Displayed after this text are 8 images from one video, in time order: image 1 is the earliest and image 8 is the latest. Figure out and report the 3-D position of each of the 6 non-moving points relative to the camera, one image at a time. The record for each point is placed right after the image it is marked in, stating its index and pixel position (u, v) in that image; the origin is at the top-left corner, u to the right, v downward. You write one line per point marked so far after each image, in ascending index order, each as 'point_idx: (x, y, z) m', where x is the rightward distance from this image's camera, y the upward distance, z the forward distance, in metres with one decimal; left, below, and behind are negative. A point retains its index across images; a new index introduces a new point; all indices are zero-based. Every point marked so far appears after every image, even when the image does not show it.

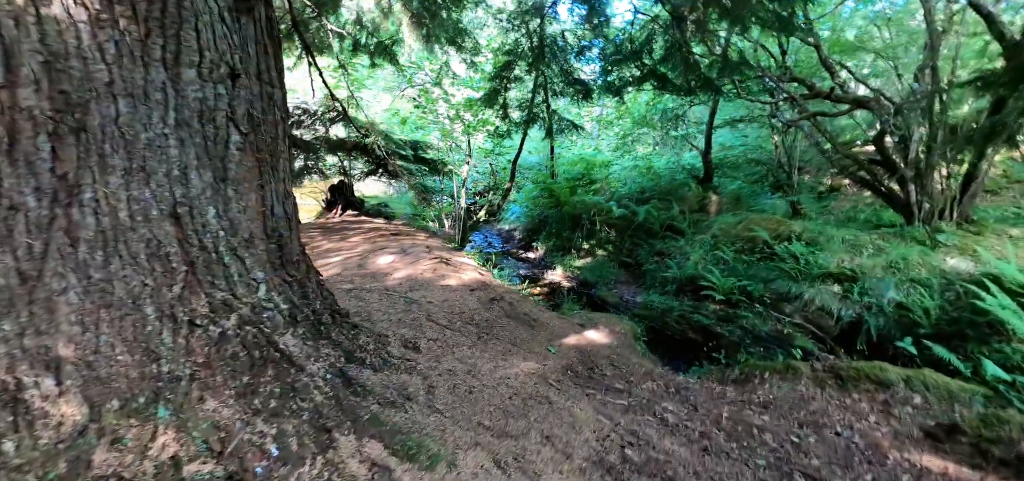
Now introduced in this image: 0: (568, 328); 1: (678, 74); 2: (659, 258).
0: (+0.6, -0.9, +3.8) m
1: (+2.4, +2.3, +5.1) m
2: (+2.9, -0.3, +6.9) m
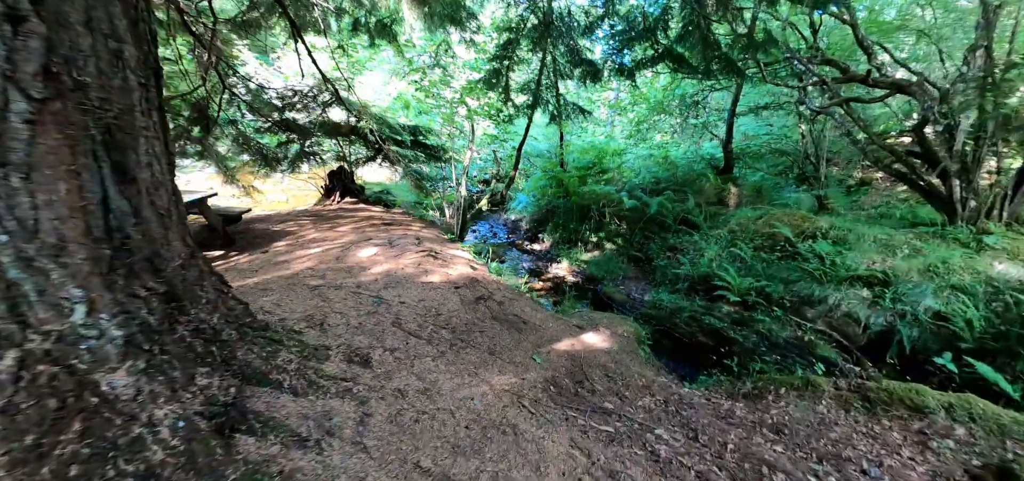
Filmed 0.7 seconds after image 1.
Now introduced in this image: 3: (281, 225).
0: (+0.5, -0.9, +3.5) m
1: (+2.4, +2.4, +4.6) m
2: (+2.9, -0.2, +6.5) m
3: (-3.2, +0.2, +4.9) m
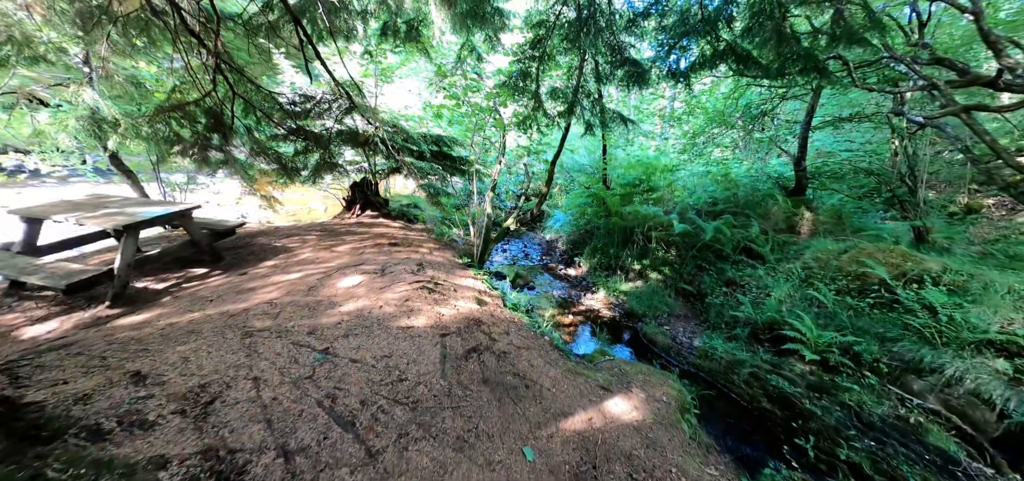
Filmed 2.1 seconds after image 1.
0: (+0.5, -1.2, +2.8) m
1: (+2.6, +1.9, +3.7) m
2: (+3.3, -0.8, +5.4) m
3: (-2.9, 0.0, +4.6) m
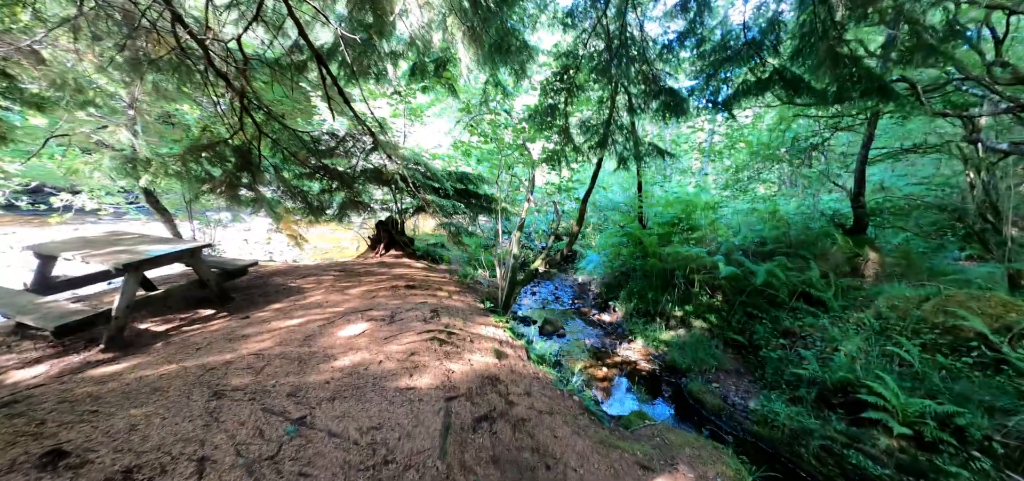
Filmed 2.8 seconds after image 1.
0: (+0.6, -1.5, +2.2) m
1: (+2.9, +1.5, +3.3) m
2: (+3.6, -1.3, +4.7) m
3: (-2.7, -0.5, +4.5) m
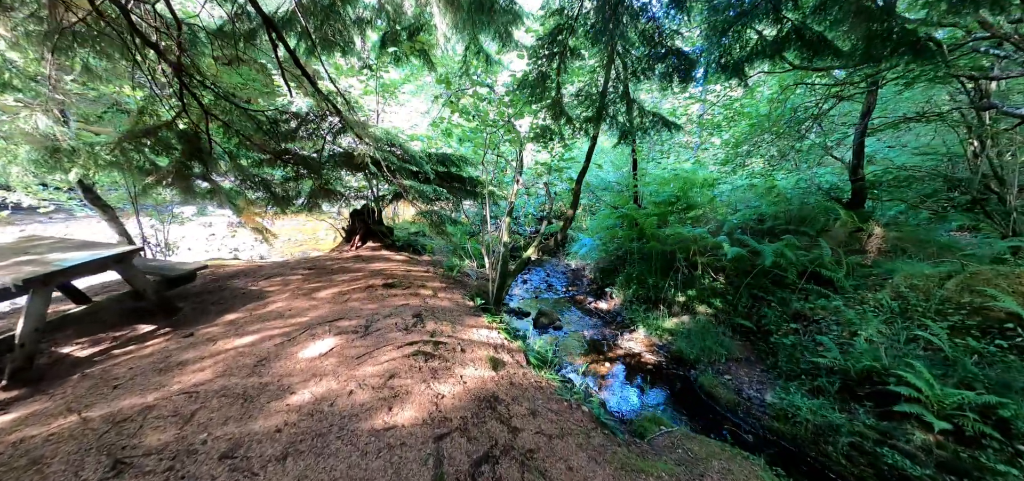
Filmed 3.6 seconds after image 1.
0: (+0.7, -1.4, +1.9) m
1: (+2.8, +1.7, +2.9) m
2: (+3.5, -1.1, +4.4) m
3: (-2.7, -0.4, +3.9) m
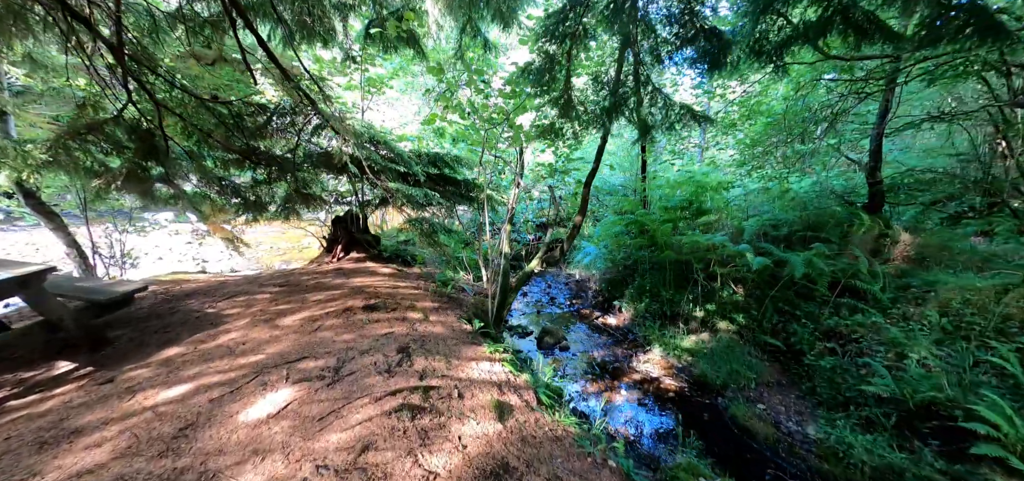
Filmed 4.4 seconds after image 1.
0: (+0.7, -1.5, +1.3) m
1: (+2.8, +1.6, +2.4) m
2: (+3.6, -1.2, +3.9) m
3: (-2.7, -0.6, +3.3) m
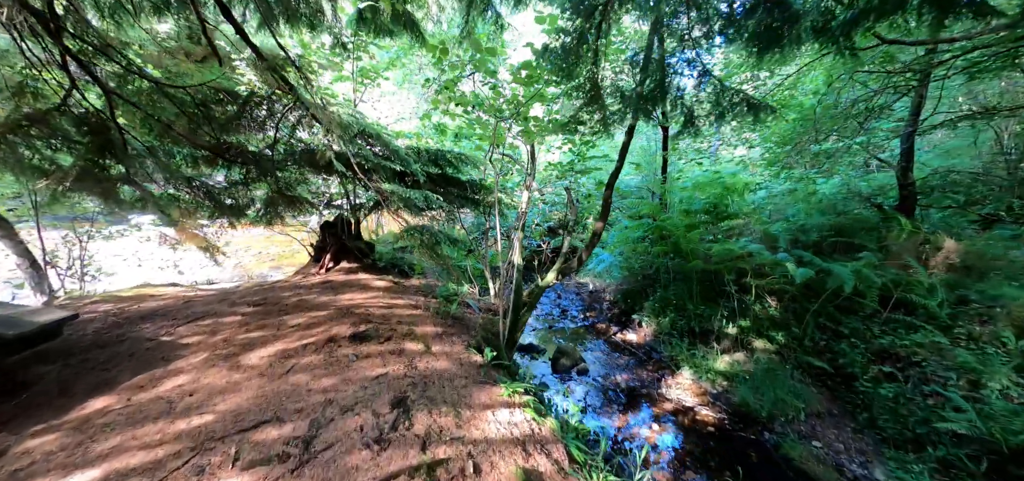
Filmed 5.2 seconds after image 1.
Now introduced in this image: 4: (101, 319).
0: (+0.9, -1.6, +0.8) m
1: (+2.9, +1.5, +2.0) m
2: (+3.7, -1.3, +3.5) m
3: (-2.6, -0.7, +2.8) m
4: (-3.4, -0.6, +2.9) m
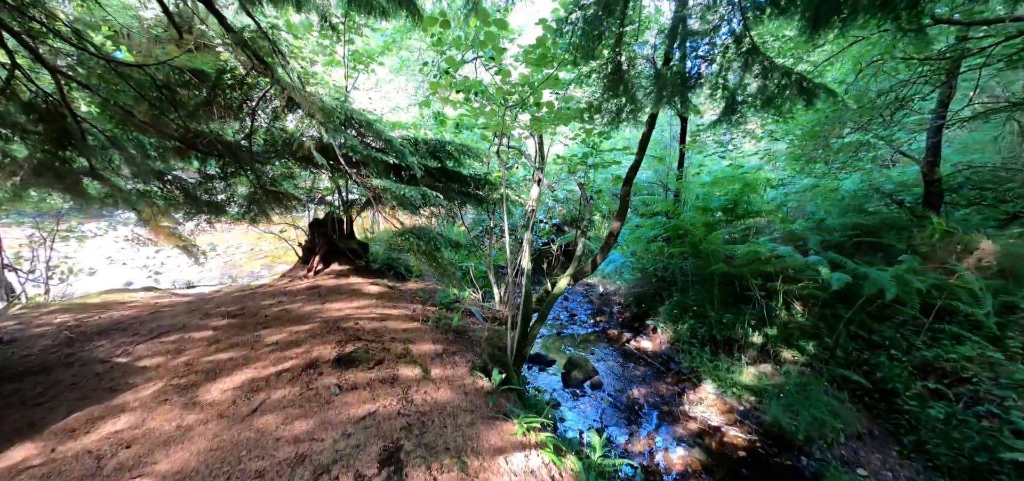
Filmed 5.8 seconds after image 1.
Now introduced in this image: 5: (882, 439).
0: (+1.0, -1.7, +0.5) m
1: (+3.0, +1.5, +1.6) m
2: (+3.8, -1.3, +3.1) m
3: (-2.5, -0.7, +2.4) m
4: (-3.3, -0.7, +2.6) m
5: (+3.2, -1.7, +3.1) m
